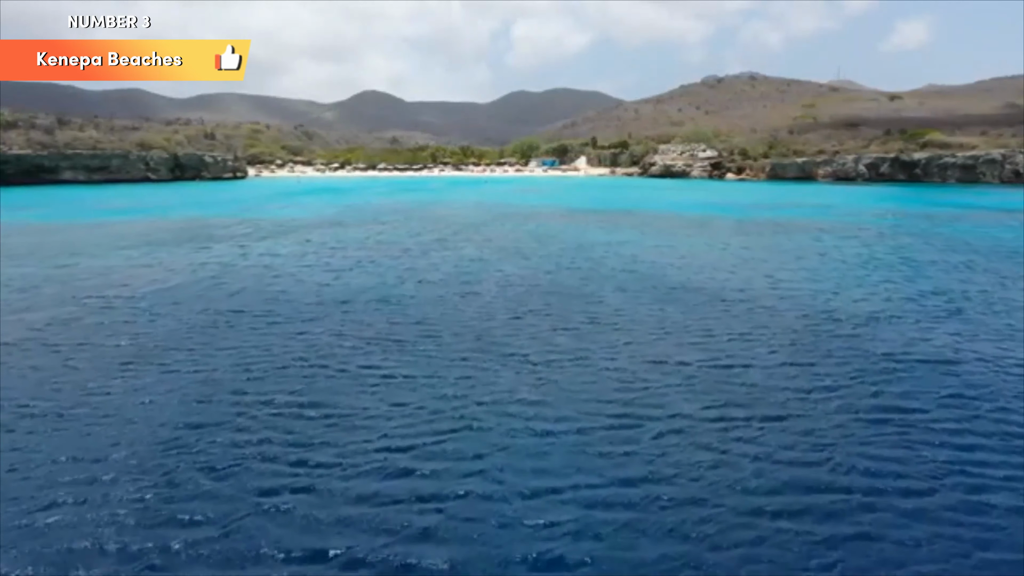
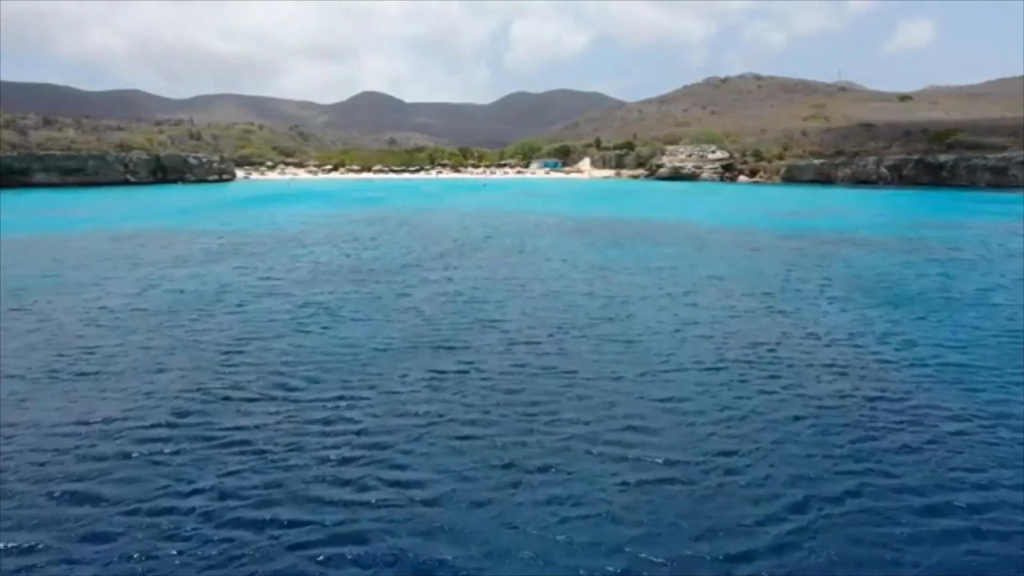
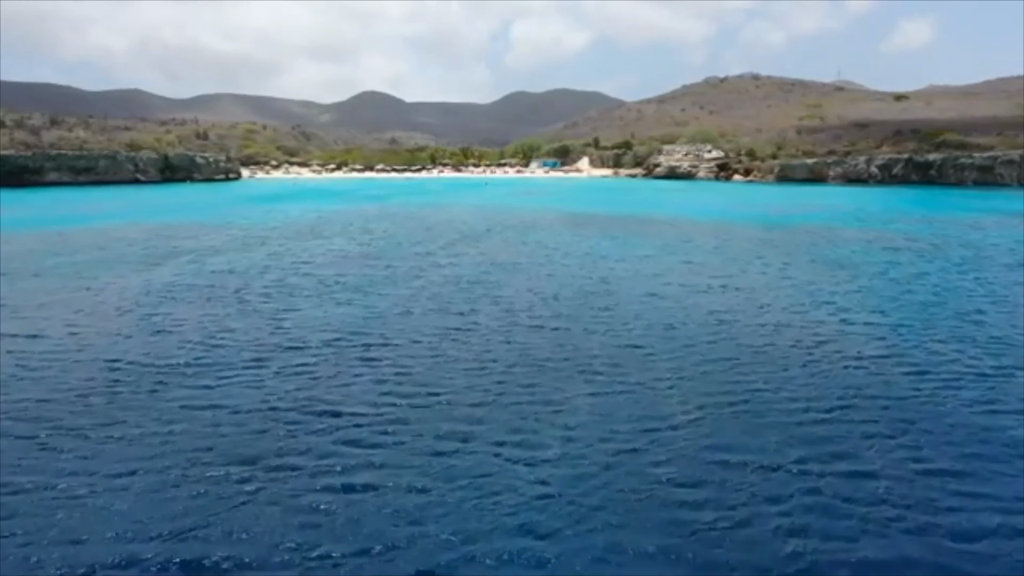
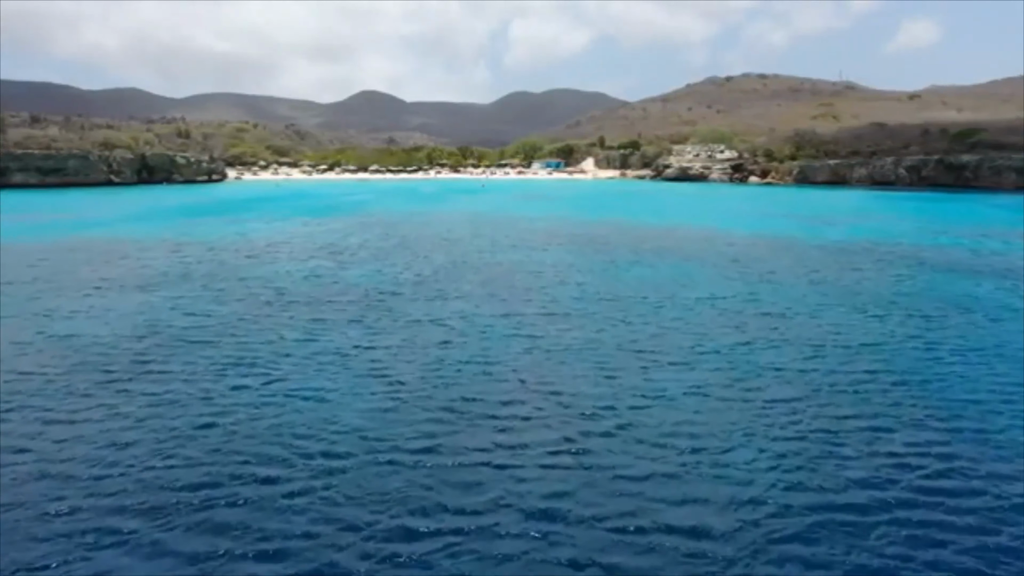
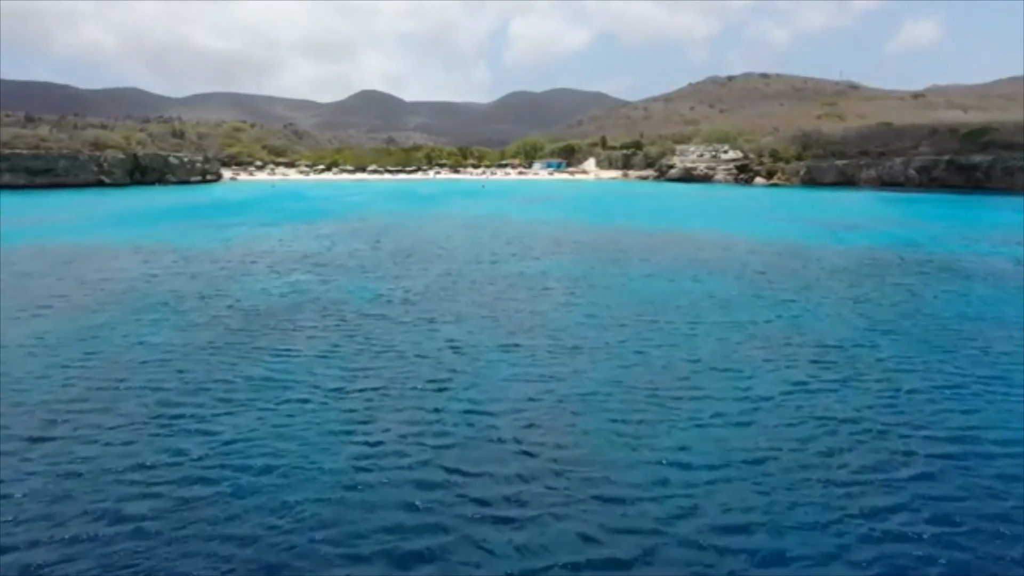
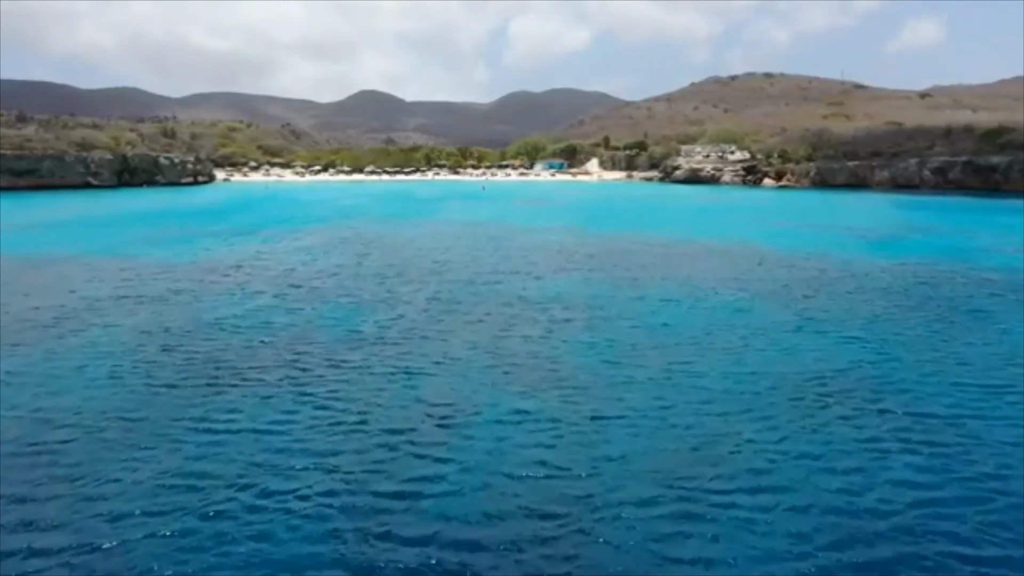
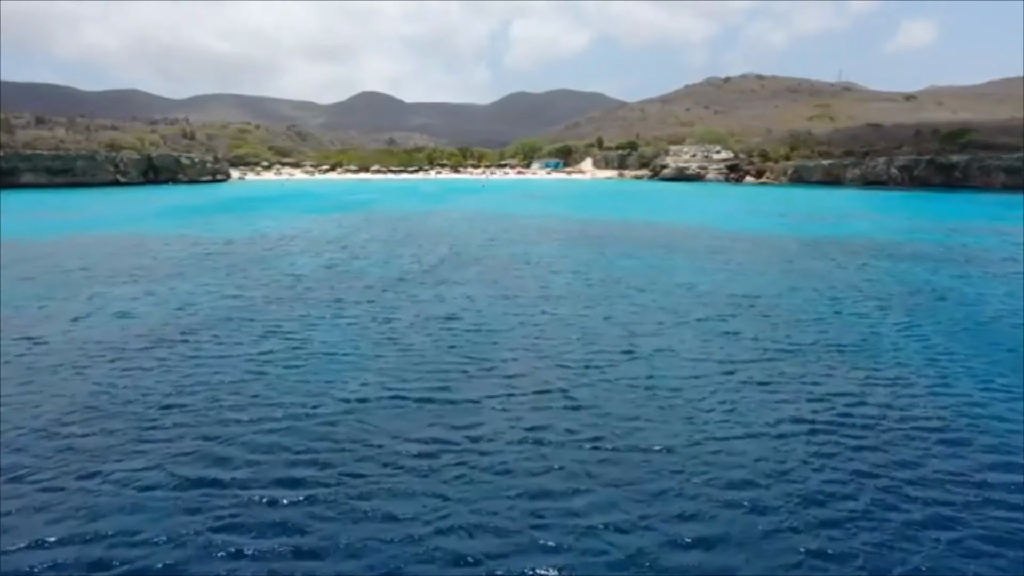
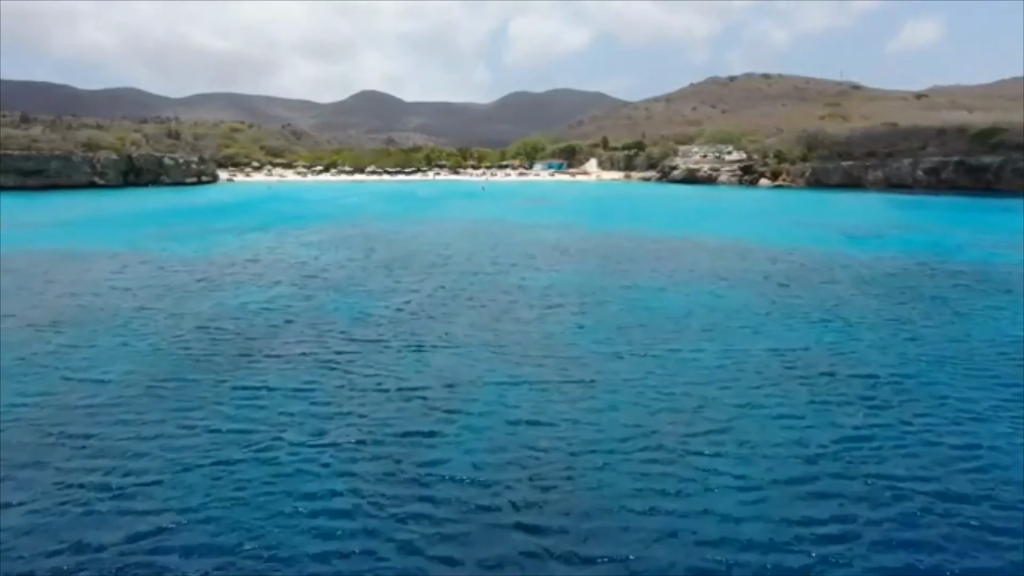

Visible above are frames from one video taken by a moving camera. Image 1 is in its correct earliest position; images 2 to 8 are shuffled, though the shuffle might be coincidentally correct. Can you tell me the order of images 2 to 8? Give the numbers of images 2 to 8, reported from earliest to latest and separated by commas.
3, 2, 7, 4, 5, 8, 6
